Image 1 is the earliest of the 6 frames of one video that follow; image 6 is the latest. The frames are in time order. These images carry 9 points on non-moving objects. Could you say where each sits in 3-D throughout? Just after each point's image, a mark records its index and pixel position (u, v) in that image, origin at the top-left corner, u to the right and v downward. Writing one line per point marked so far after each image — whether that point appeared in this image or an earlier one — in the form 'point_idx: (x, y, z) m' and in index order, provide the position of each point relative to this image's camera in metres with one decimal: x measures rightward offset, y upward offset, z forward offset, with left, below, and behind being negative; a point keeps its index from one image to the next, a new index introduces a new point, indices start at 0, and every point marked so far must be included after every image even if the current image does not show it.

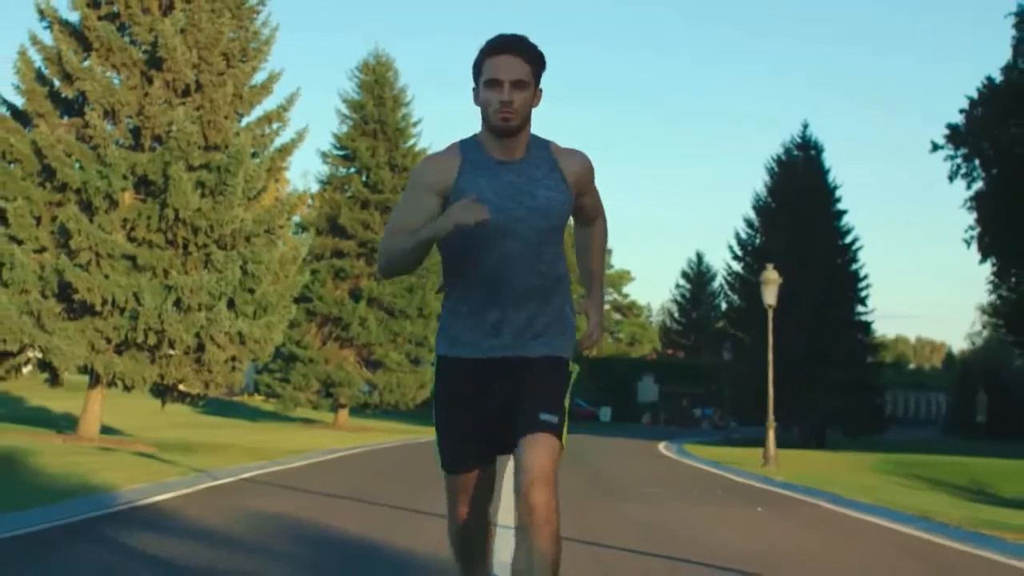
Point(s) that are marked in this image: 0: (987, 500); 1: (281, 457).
0: (+6.1, -2.7, +18.1) m
1: (-3.3, -2.4, +20.0) m
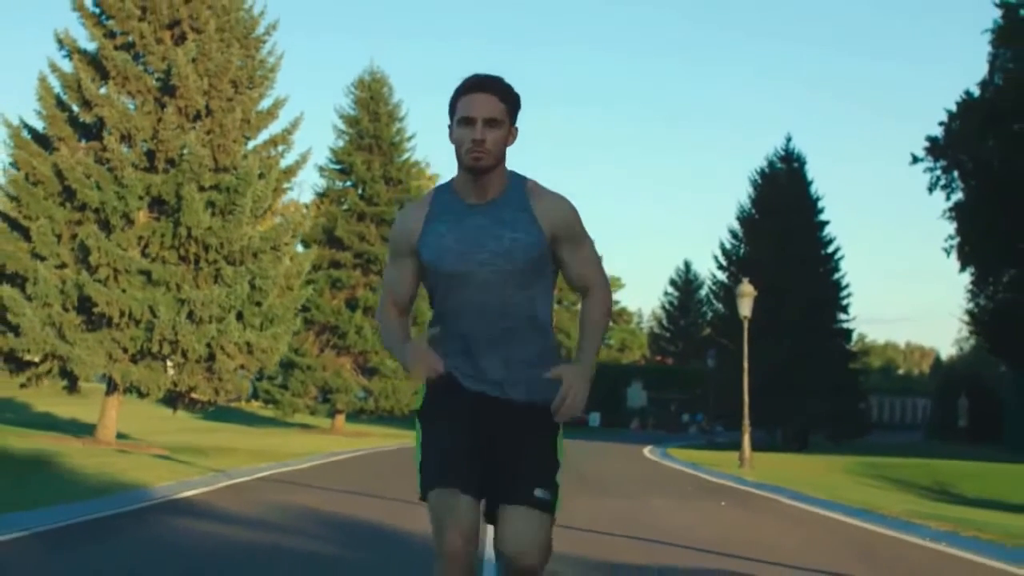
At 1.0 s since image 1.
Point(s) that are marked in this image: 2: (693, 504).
0: (+6.0, -2.9, +19.3) m
1: (-3.4, -2.6, +21.2) m
2: (+2.0, -2.3, +15.2) m
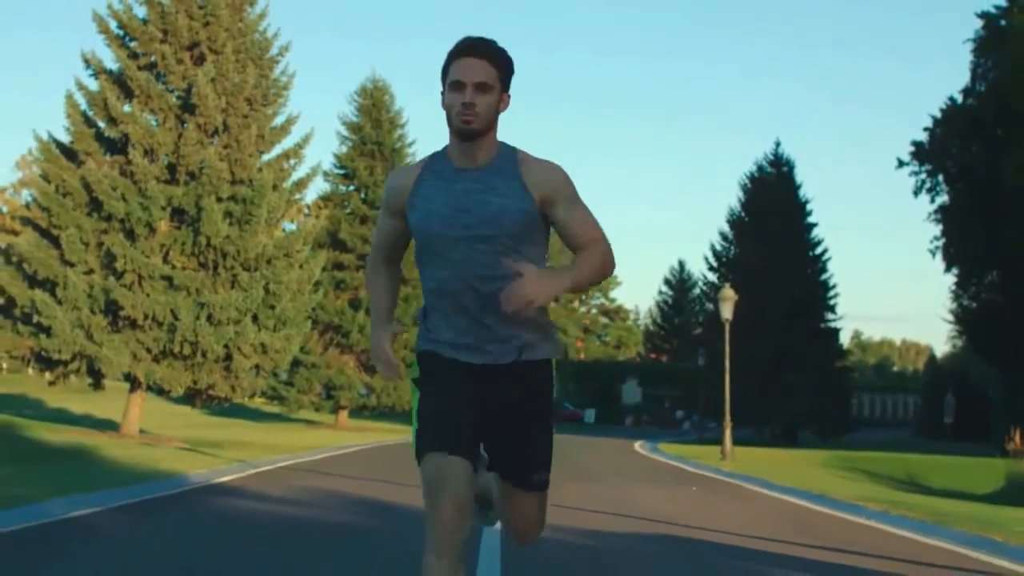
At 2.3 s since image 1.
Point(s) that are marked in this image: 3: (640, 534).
0: (+5.9, -3.0, +20.8) m
1: (-3.5, -2.7, +22.7) m
2: (+1.9, -2.4, +16.7) m
3: (+1.1, -2.1, +11.9) m
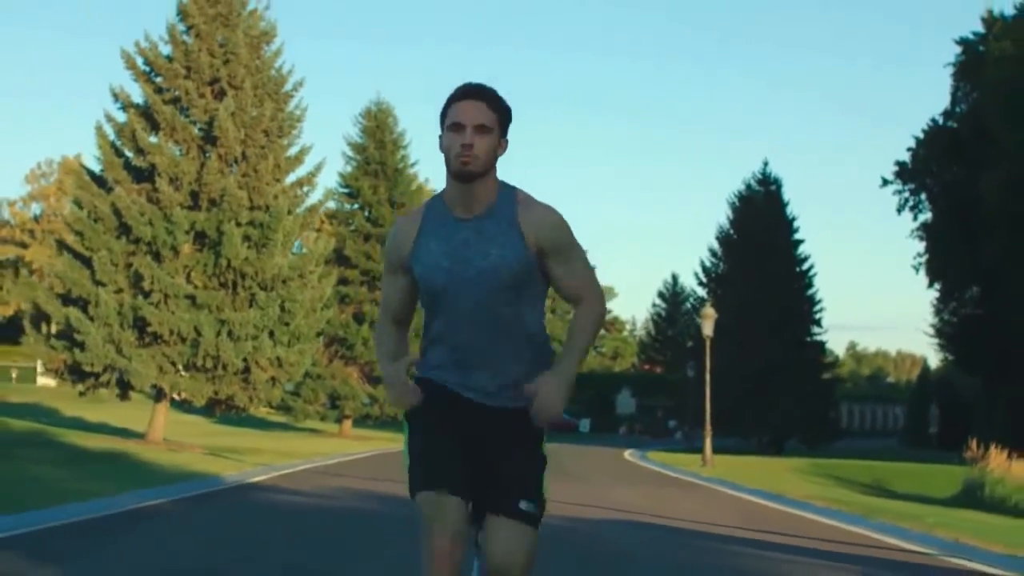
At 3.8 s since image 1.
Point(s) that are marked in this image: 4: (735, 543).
0: (+5.9, -3.3, +22.6) m
1: (-3.5, -3.0, +24.4) m
2: (+1.9, -2.7, +18.4) m
3: (+1.1, -2.3, +13.6) m
4: (+2.0, -2.3, +12.3) m
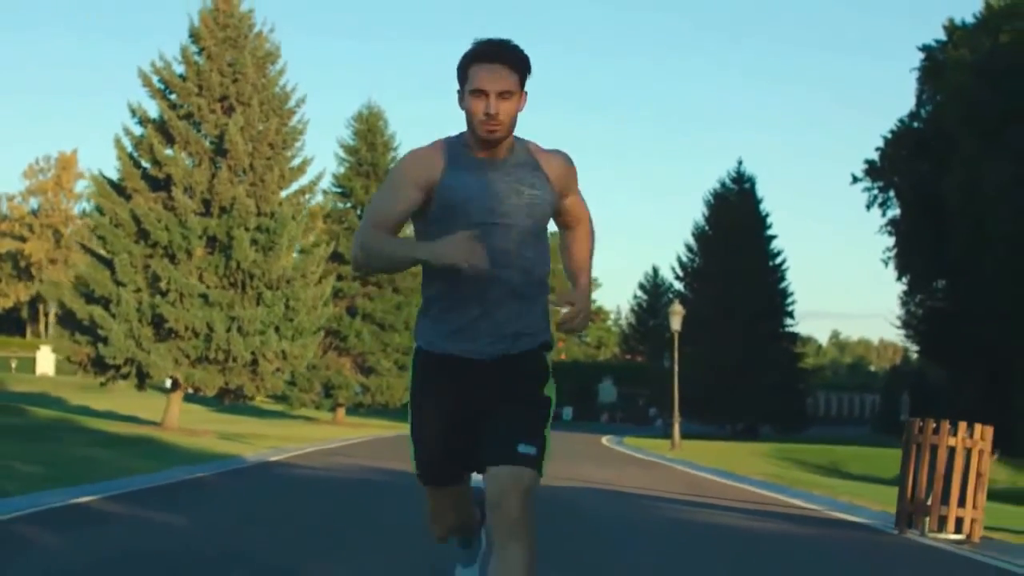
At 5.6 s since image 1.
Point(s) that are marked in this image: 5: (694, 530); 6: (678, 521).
0: (+5.6, -3.3, +24.9) m
1: (-3.8, -3.0, +26.6) m
2: (+1.6, -2.7, +20.7) m
3: (+0.9, -2.4, +15.9) m
4: (+1.8, -2.3, +14.5) m
5: (+1.7, -2.3, +13.1) m
6: (+1.7, -2.3, +13.9) m
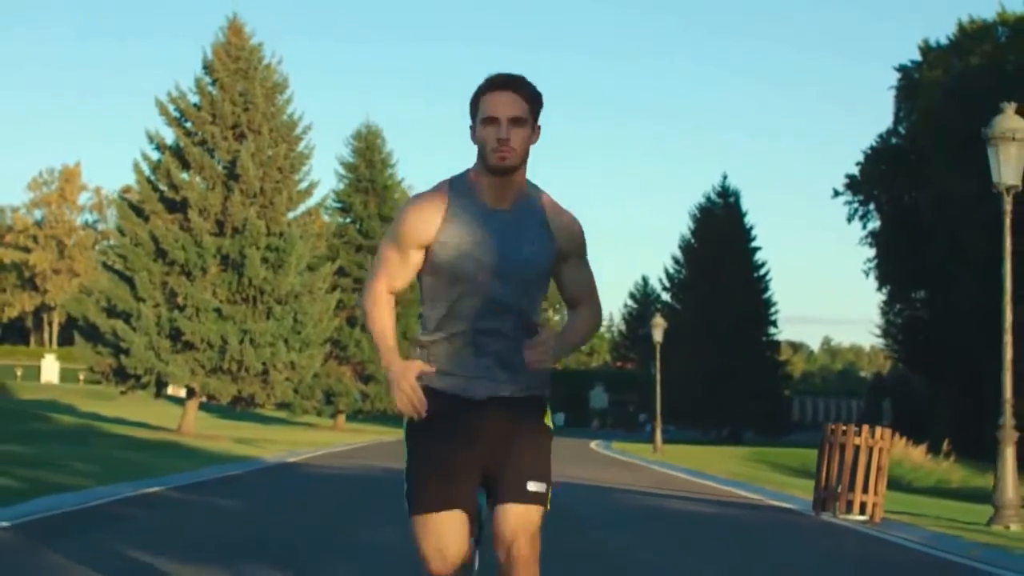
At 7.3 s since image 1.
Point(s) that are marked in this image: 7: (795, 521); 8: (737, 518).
0: (+5.4, -3.6, +26.7) m
1: (-4.0, -3.3, +28.5) m
2: (+1.5, -3.0, +22.5) m
3: (+0.8, -2.6, +17.8) m
4: (+1.7, -2.6, +16.4) m
5: (+1.6, -2.5, +15.0) m
6: (+1.6, -2.5, +15.7) m
7: (+3.0, -2.5, +15.1) m
8: (+2.4, -2.5, +15.3) m
